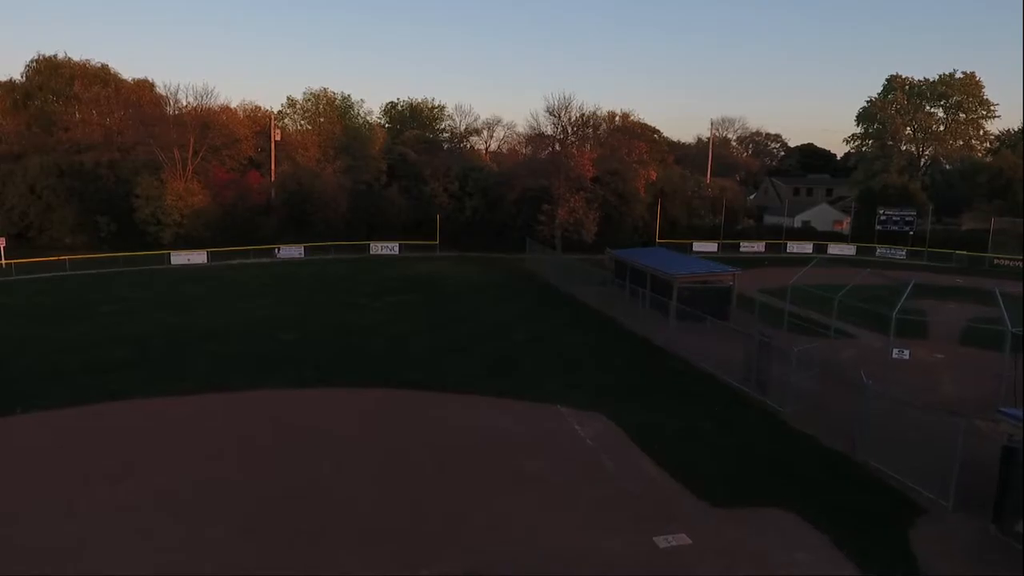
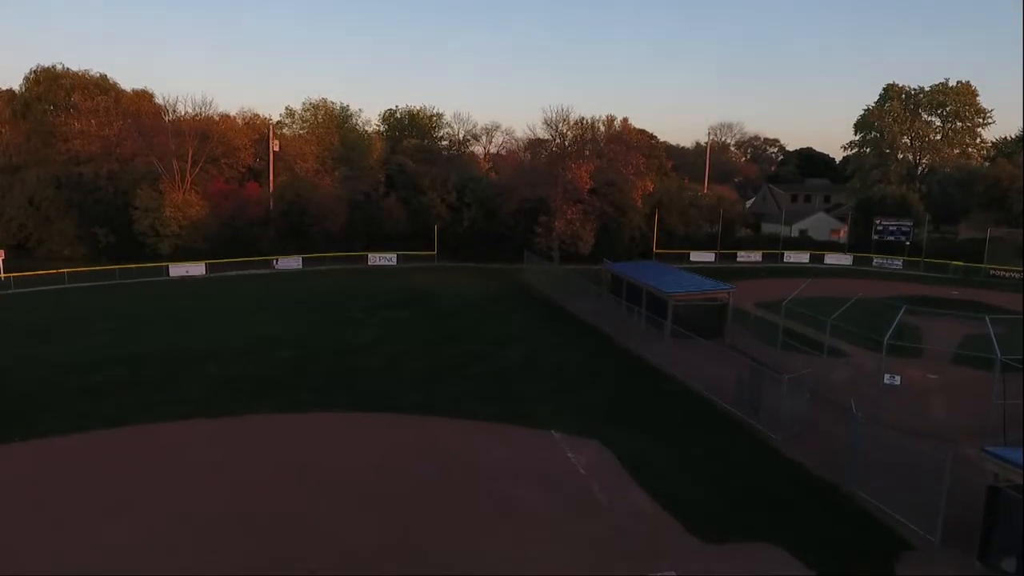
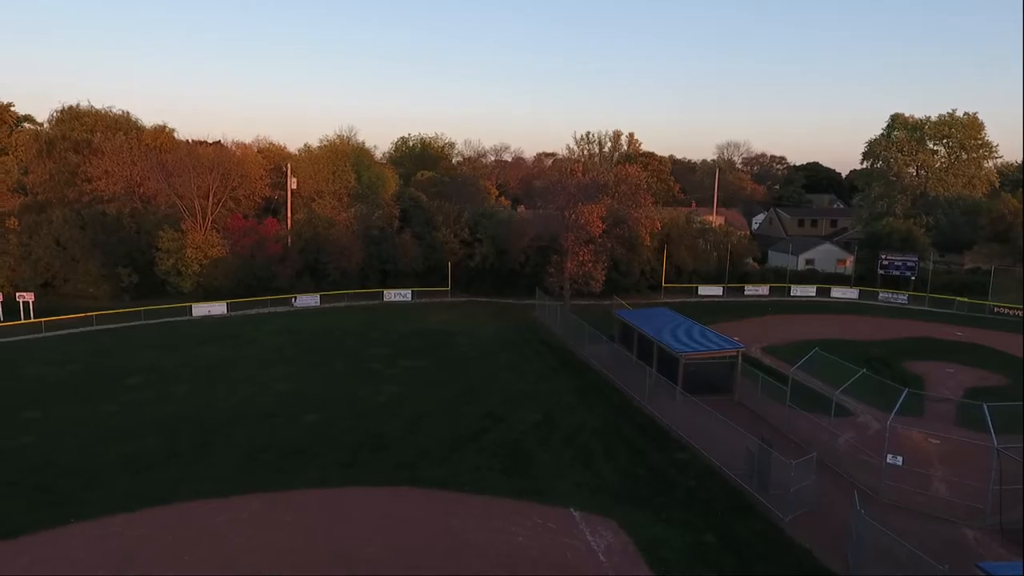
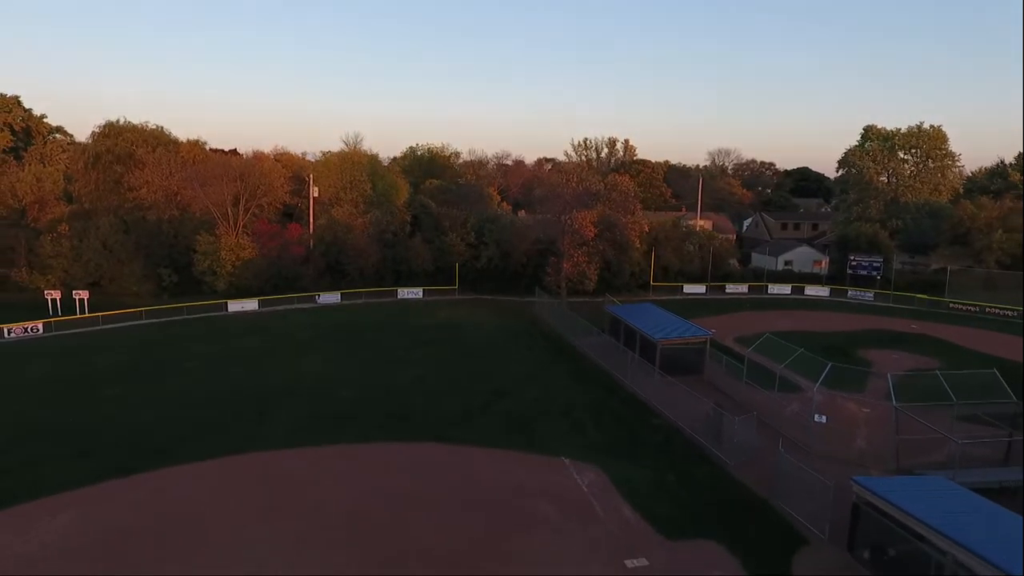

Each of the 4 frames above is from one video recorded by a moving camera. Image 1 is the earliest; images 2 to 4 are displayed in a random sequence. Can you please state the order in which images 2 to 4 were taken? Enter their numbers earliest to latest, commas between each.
2, 3, 4
